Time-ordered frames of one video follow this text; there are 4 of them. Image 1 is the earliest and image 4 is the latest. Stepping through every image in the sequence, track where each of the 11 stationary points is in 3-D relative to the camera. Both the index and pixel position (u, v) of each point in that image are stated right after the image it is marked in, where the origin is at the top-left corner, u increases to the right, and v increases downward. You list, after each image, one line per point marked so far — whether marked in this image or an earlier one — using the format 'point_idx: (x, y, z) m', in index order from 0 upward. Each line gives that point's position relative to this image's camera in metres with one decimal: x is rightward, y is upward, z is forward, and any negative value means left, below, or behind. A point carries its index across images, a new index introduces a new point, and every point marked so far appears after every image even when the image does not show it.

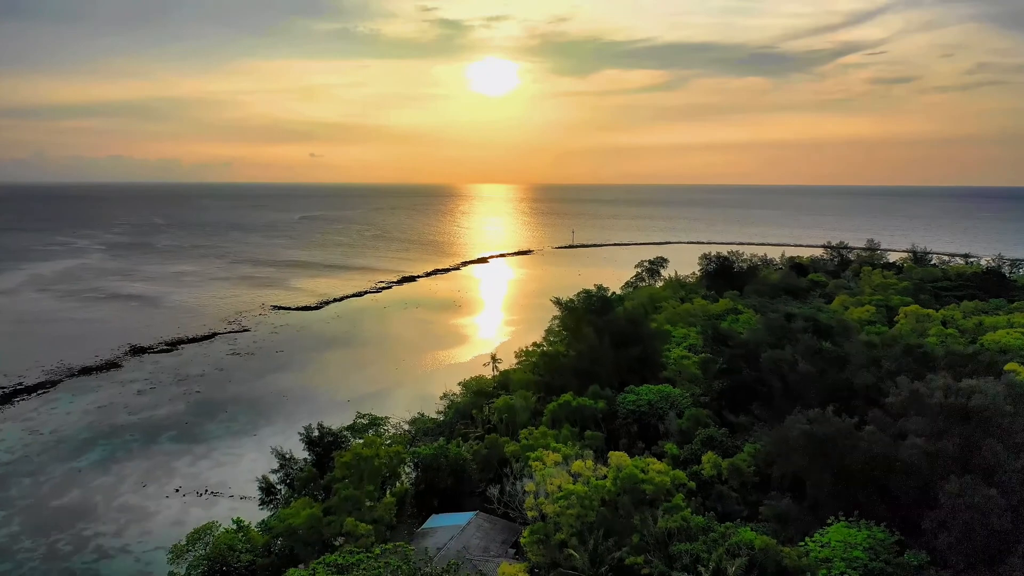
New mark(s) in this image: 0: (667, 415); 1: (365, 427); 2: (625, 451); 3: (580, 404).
0: (+4.9, -4.0, +17.1) m
1: (-5.2, -5.0, +19.2) m
2: (+3.4, -4.9, +16.4) m
3: (+2.3, -3.8, +17.8) m
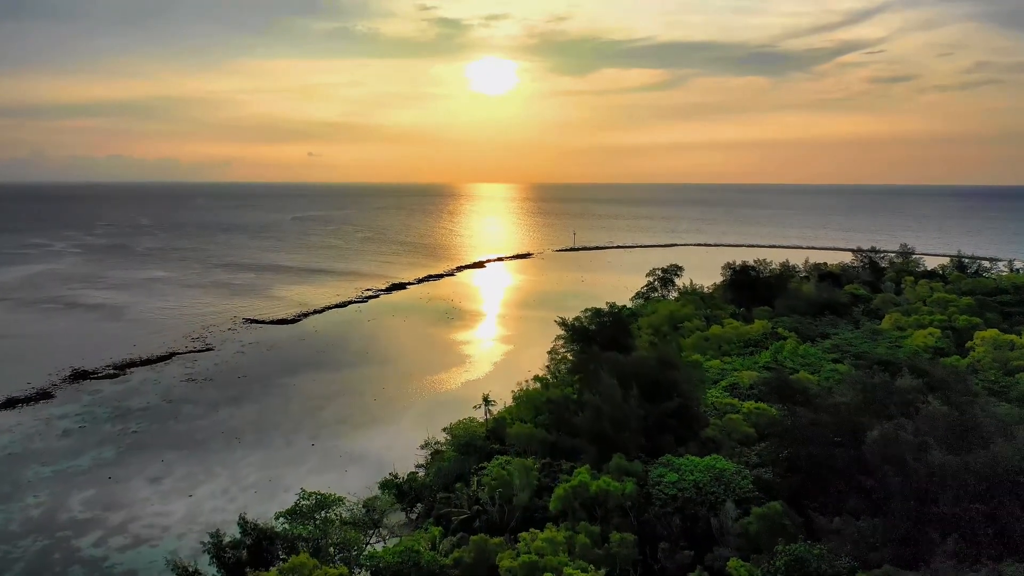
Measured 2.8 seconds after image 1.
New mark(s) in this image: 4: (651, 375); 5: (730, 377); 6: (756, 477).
0: (+4.8, -4.9, +12.3) m
1: (-5.4, -5.9, +14.3) m
2: (+3.3, -5.9, +11.6) m
3: (+2.1, -4.8, +13.0) m
4: (+4.5, -2.8, +17.3) m
5: (+8.0, -3.3, +19.9) m
6: (+5.9, -4.6, +13.1) m
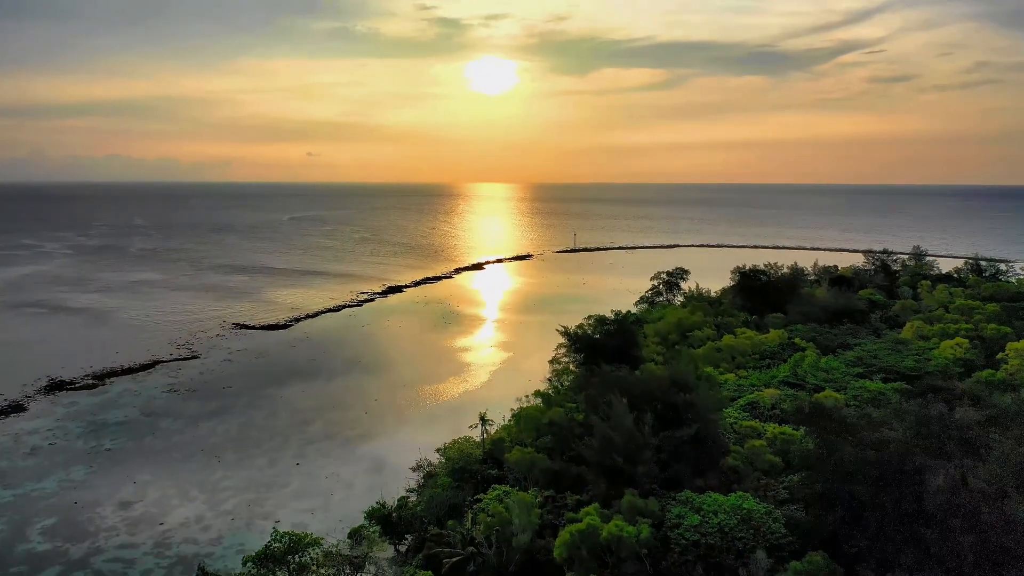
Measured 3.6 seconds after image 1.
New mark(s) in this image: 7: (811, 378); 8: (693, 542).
0: (+4.8, -5.3, +10.7) m
1: (-5.4, -6.3, +12.7) m
2: (+3.3, -6.2, +10.0) m
3: (+2.1, -5.1, +11.4) m
4: (+4.4, -3.1, +15.7) m
5: (+8.0, -3.6, +18.3) m
6: (+5.9, -4.9, +11.5) m
7: (+10.8, -3.3, +19.5) m
8: (+3.8, -5.3, +11.3) m
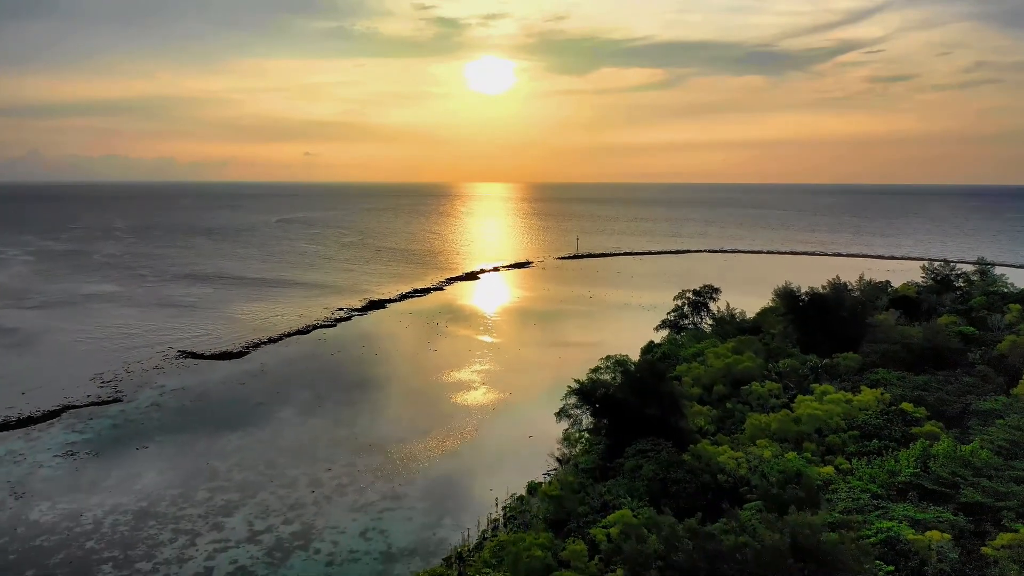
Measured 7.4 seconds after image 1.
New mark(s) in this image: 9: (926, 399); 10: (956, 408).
0: (+4.7, -6.7, +3.9) m
1: (-5.5, -7.7, +5.9) m
2: (+3.2, -7.7, +3.2) m
3: (+2.0, -6.5, +4.6) m
4: (+4.3, -4.6, +8.9) m
5: (+7.9, -5.0, +11.5) m
6: (+5.7, -6.3, +4.7) m
7: (+10.6, -4.7, +12.7) m
8: (+3.7, -6.8, +4.5) m
9: (+13.9, -3.6, +17.9) m
10: (+14.4, -3.8, +17.5) m
